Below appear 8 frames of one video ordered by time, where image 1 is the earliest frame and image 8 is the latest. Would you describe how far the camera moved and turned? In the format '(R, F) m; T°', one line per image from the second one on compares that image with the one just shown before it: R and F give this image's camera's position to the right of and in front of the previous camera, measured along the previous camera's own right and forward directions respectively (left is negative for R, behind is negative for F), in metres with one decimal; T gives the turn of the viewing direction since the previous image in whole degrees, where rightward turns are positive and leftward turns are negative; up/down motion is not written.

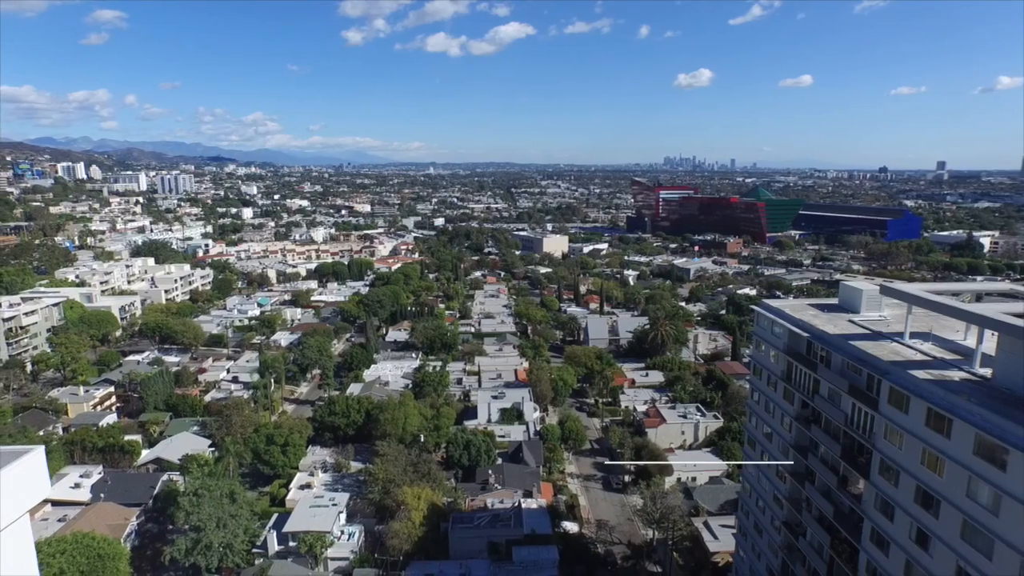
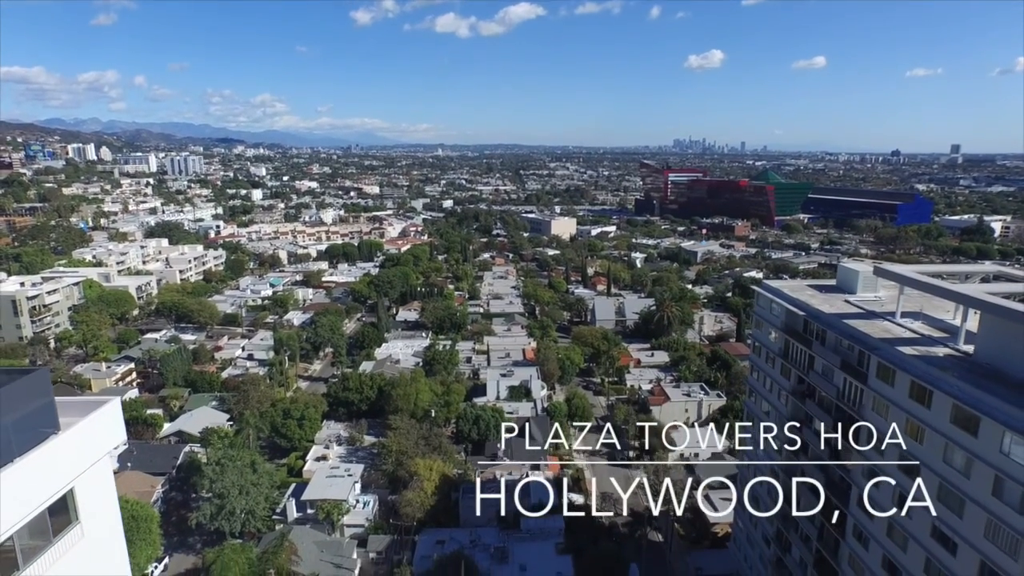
(0.0, -0.5) m; -1°
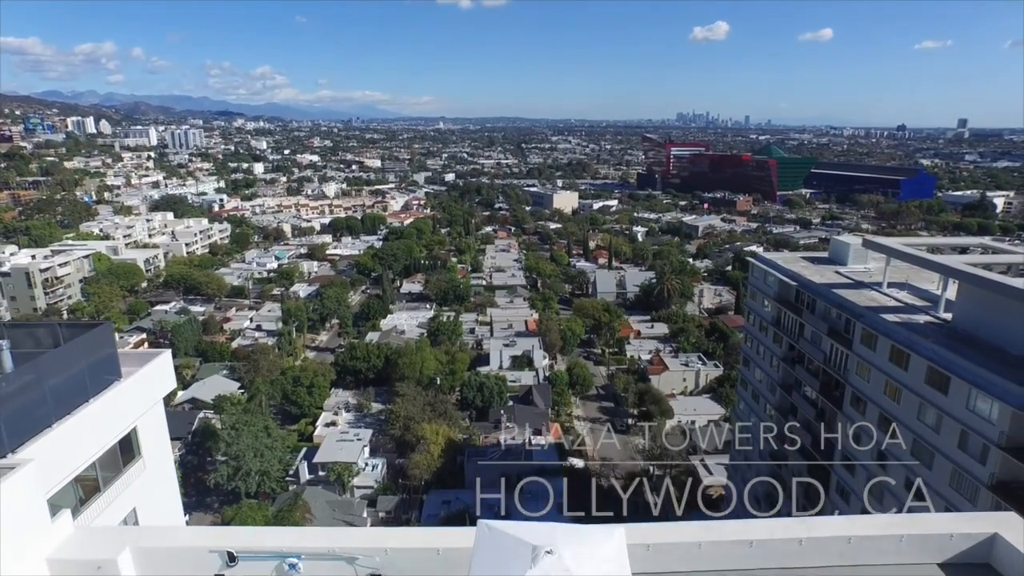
(0.0, -0.5) m; 0°
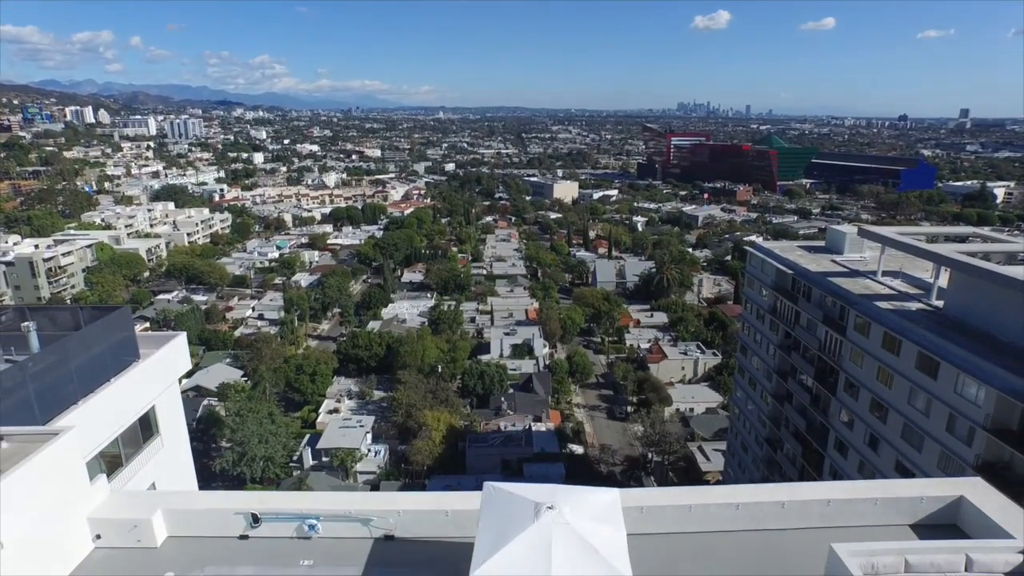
(0.0, -0.2) m; 0°
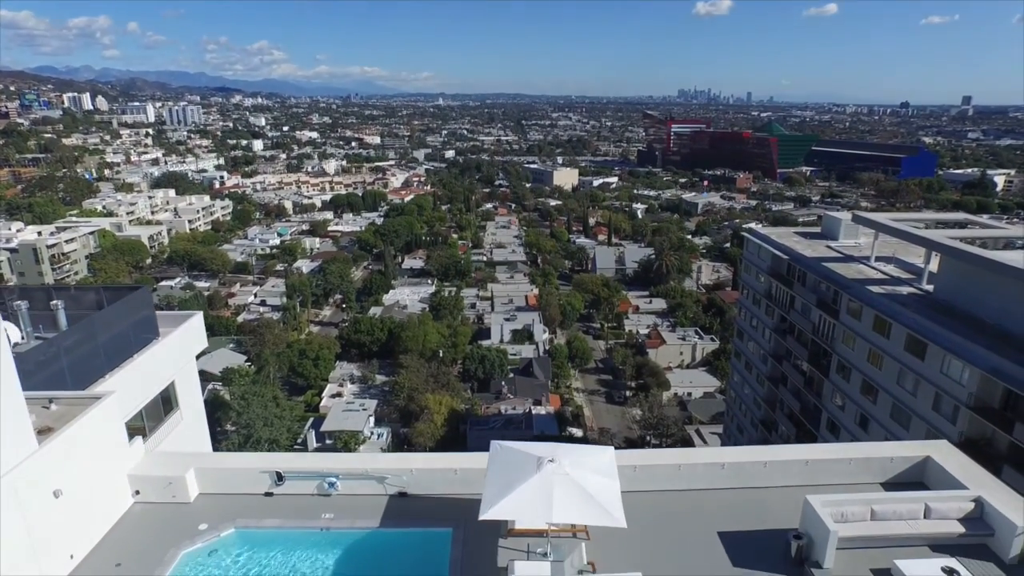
(0.0, -0.2) m; 0°
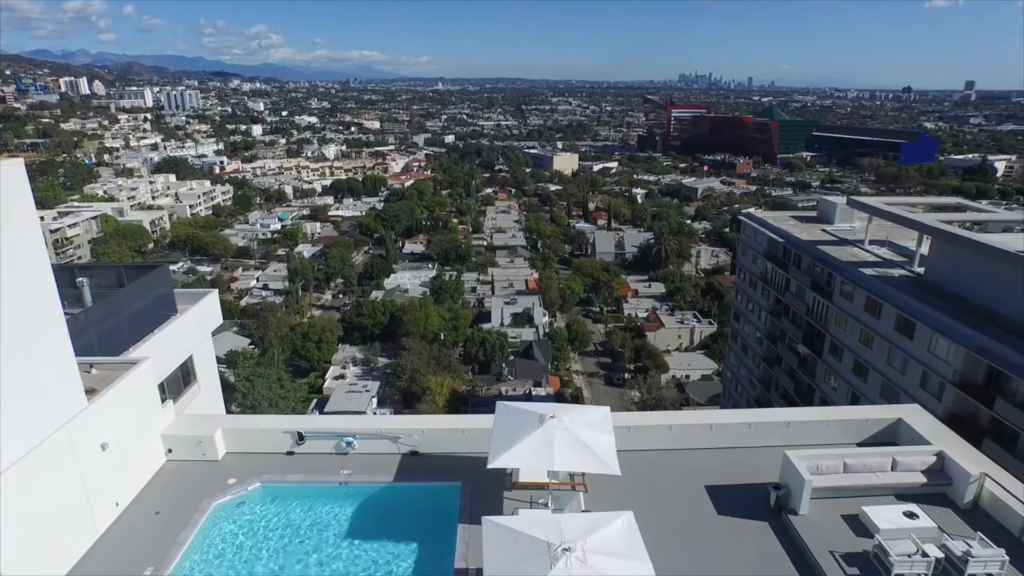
(0.0, -0.2) m; 0°
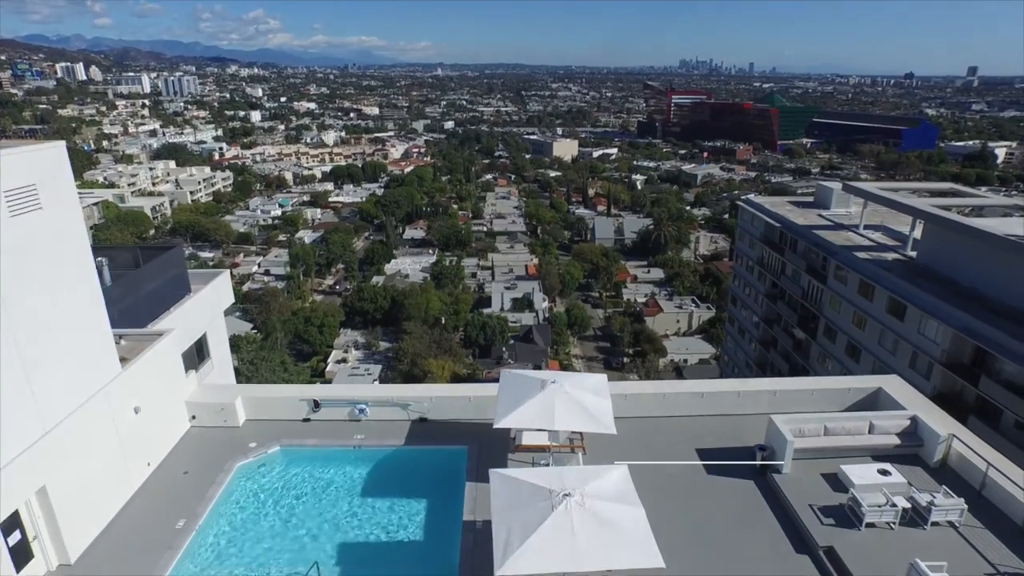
(0.0, -0.2) m; 0°
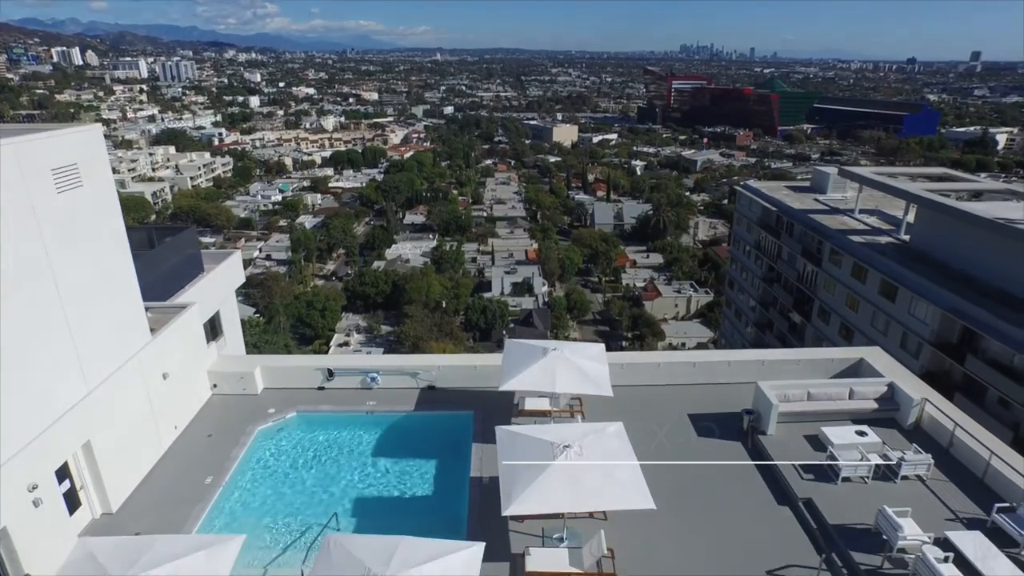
(0.0, -0.2) m; 0°
